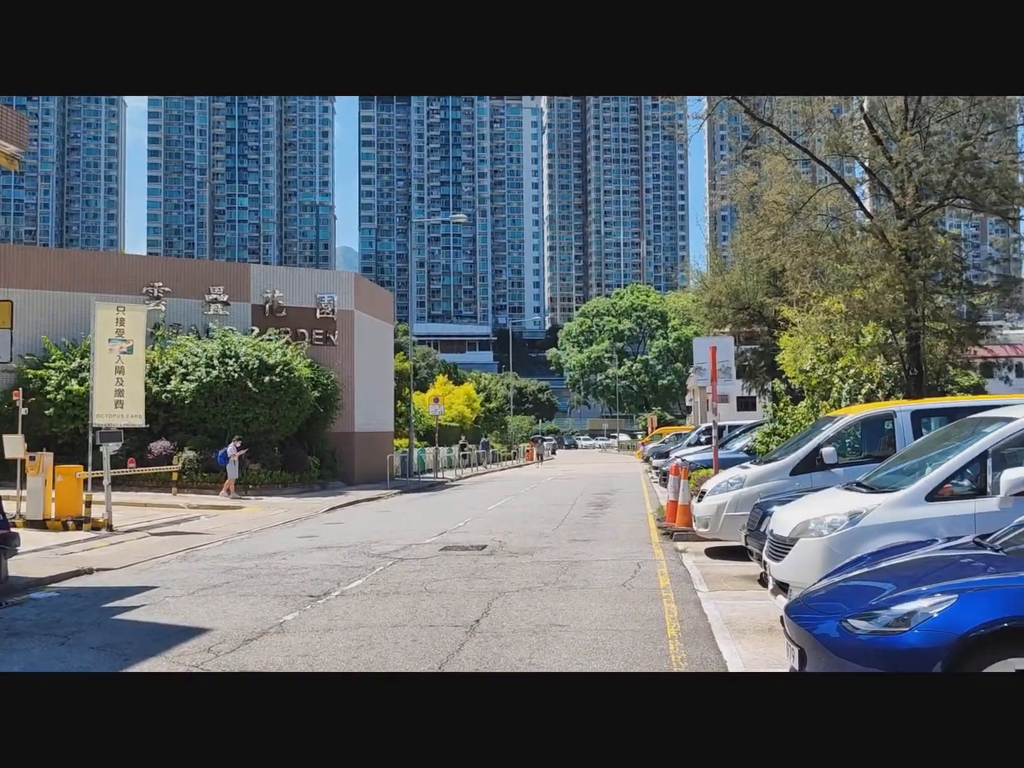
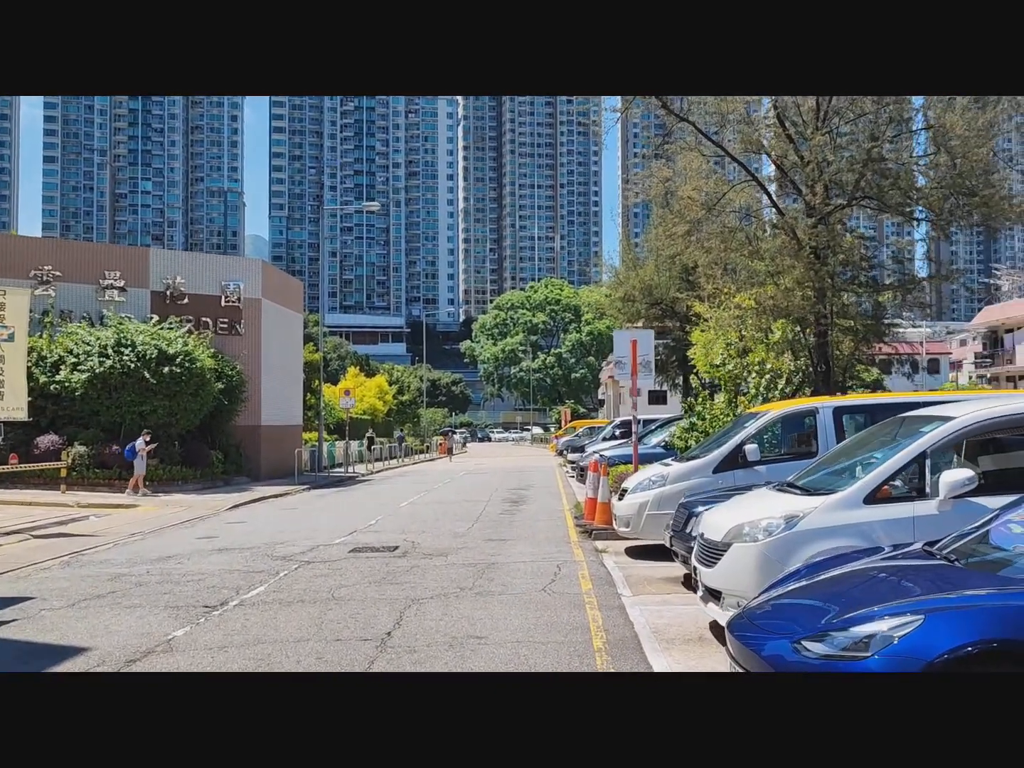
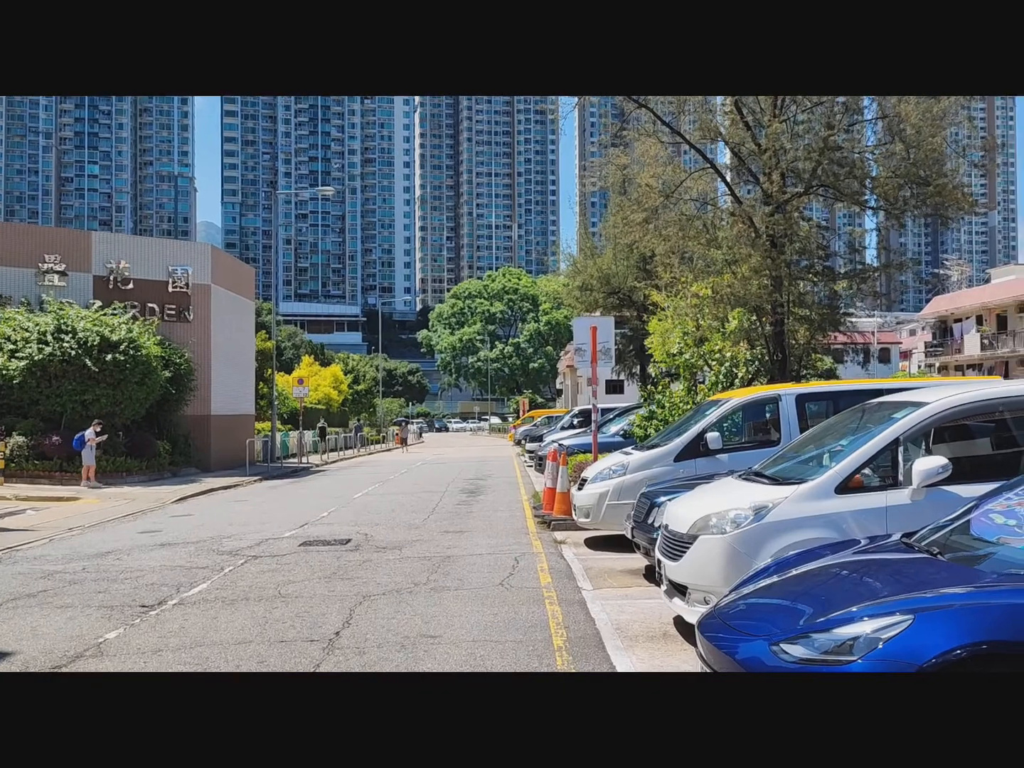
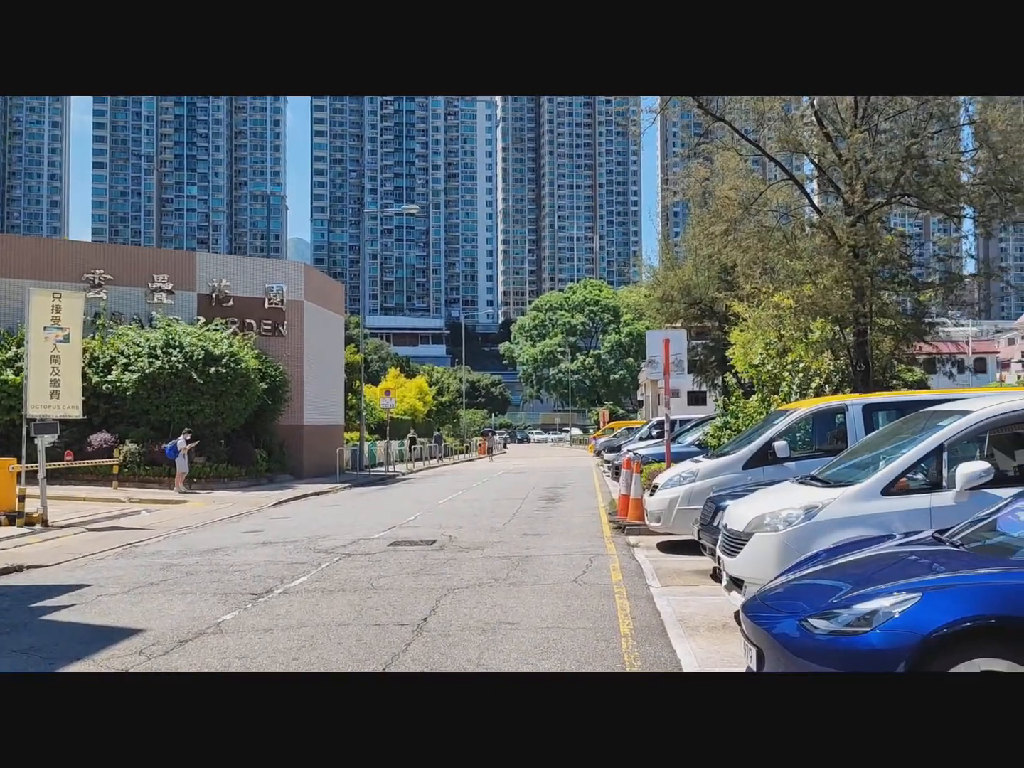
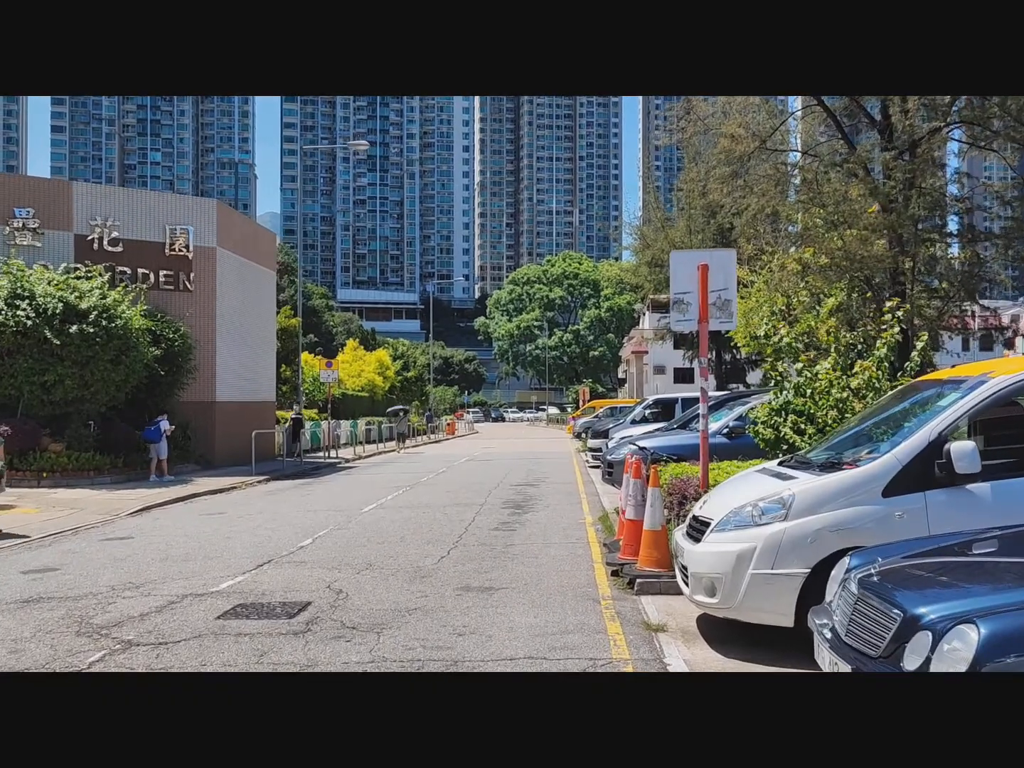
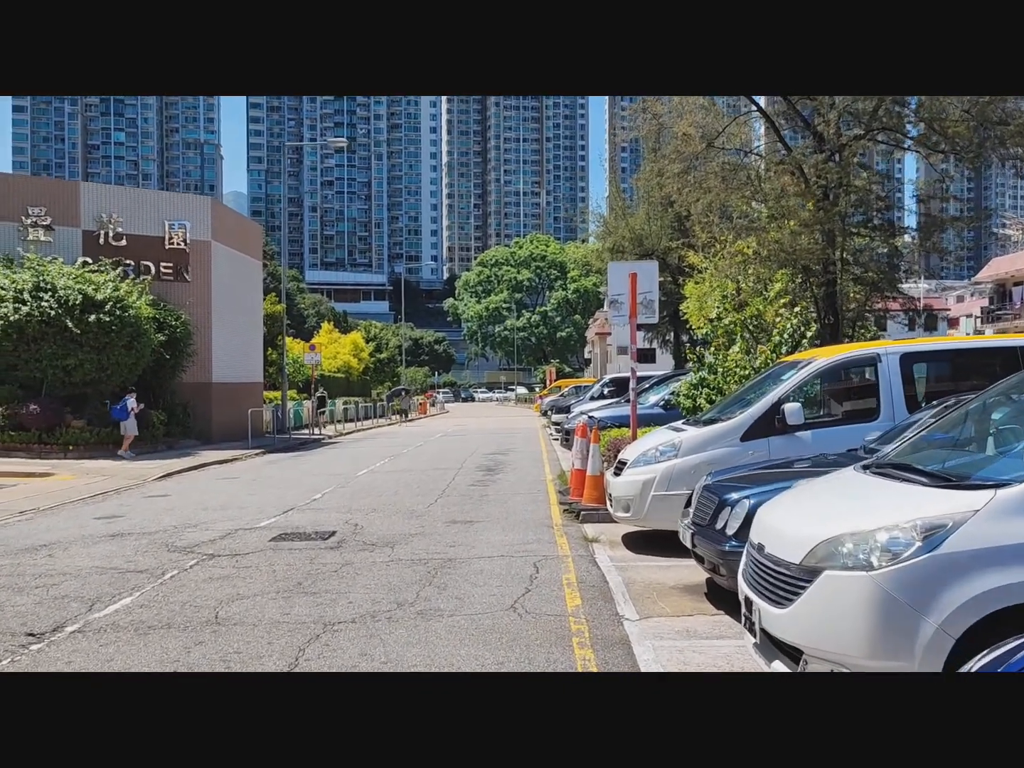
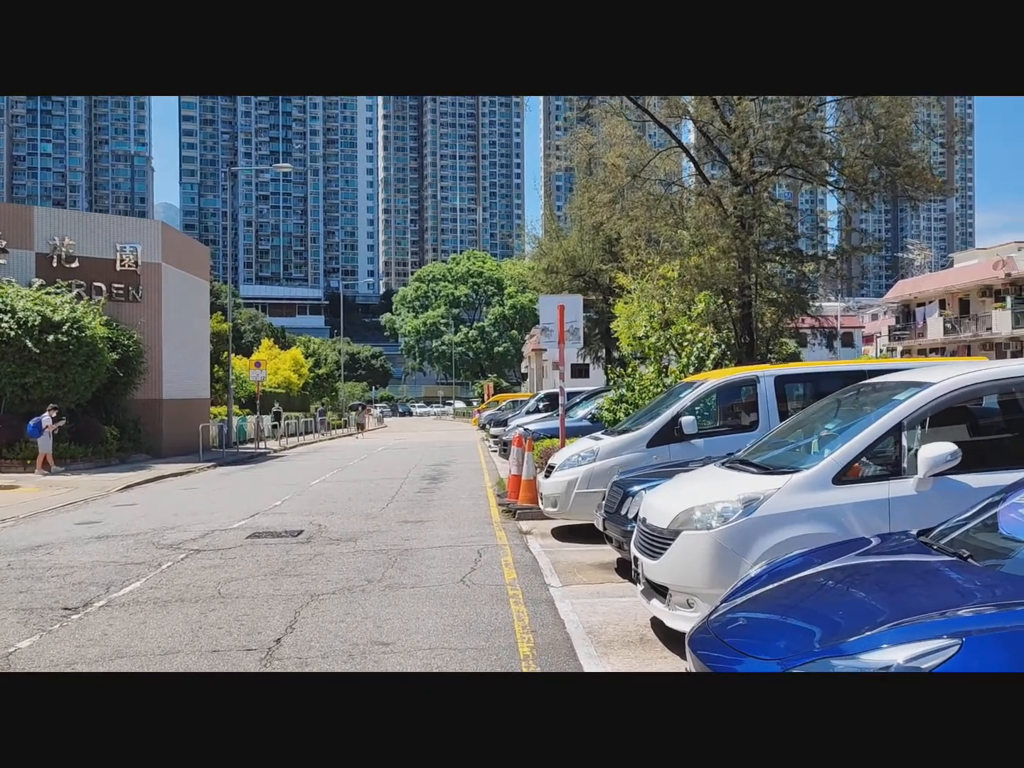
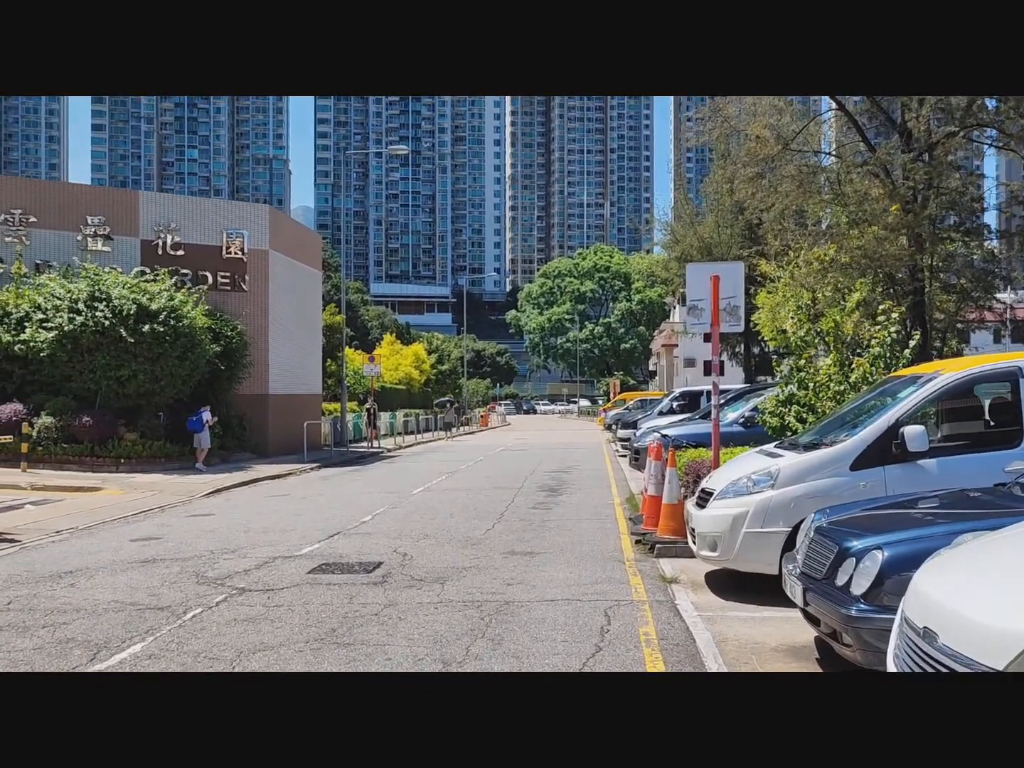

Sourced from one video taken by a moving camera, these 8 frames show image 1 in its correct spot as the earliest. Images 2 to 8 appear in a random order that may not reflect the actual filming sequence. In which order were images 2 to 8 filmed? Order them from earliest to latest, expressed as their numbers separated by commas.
4, 2, 3, 7, 6, 8, 5
